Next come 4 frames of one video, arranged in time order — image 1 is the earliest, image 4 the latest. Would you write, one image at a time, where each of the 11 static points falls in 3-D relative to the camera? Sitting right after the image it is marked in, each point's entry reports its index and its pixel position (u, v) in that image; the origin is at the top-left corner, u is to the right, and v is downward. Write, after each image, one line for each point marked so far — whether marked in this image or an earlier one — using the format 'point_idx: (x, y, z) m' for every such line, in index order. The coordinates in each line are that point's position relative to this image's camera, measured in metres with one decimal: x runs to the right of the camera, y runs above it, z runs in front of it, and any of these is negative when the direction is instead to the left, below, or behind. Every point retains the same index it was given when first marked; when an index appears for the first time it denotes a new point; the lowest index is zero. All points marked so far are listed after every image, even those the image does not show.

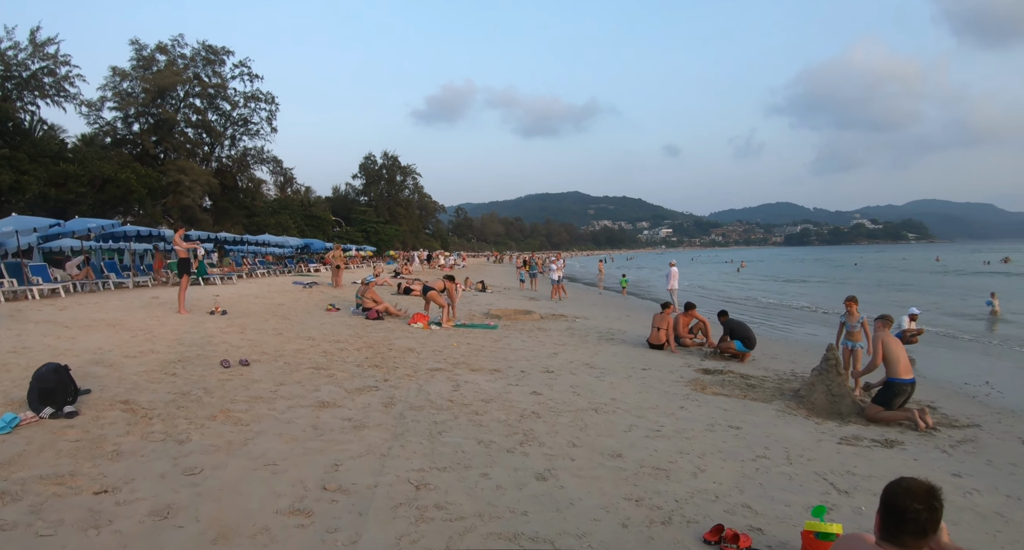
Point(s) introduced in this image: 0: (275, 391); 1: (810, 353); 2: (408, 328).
0: (-2.5, -1.2, +6.0) m
1: (+5.5, -1.5, +10.8) m
2: (-2.1, -1.1, +11.8) m
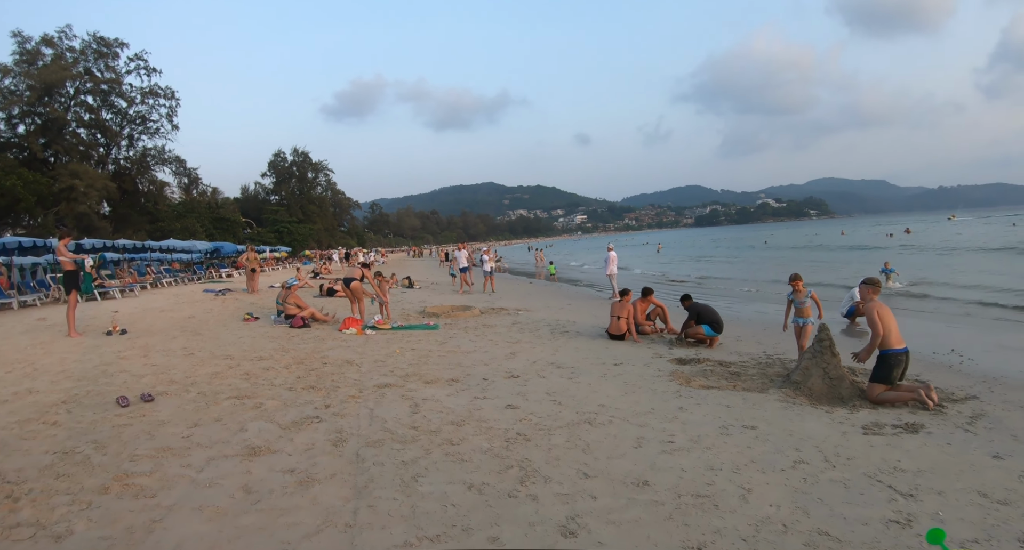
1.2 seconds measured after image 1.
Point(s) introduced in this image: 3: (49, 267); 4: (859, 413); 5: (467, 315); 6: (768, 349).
0: (-2.6, -1.3, +4.7) m
1: (+4.6, -1.1, +10.5) m
2: (-3.1, -1.1, +10.5) m
3: (-13.7, +0.3, +17.1) m
4: (+3.6, -1.5, +6.0) m
5: (-1.0, -0.9, +12.3) m
6: (+4.0, -1.2, +9.1) m
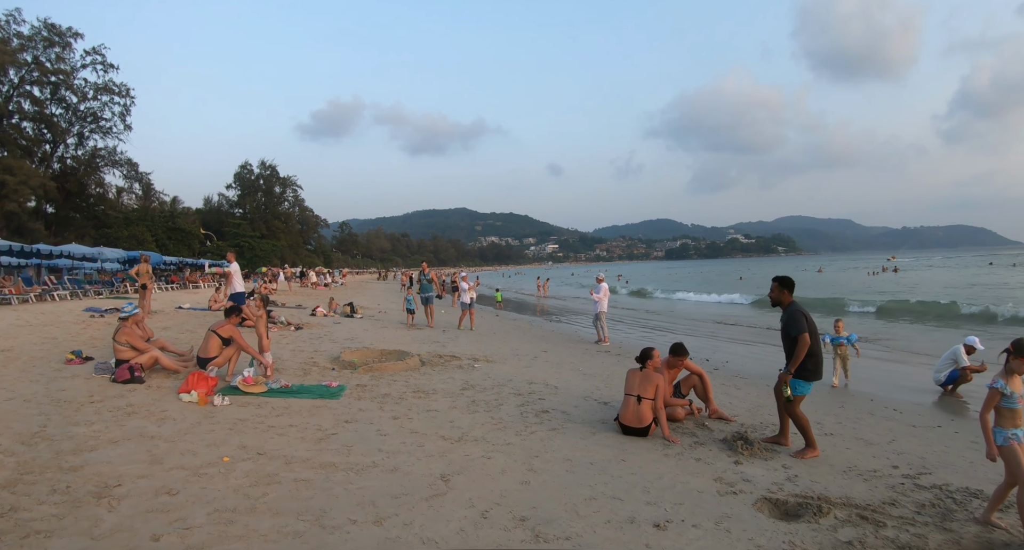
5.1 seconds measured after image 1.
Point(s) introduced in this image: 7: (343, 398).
0: (-2.9, -1.4, +0.6) m
1: (+4.0, -1.7, +6.7) m
2: (-3.7, -1.4, +6.3) m
3: (-14.6, +0.1, +12.4) m
4: (+3.2, -1.8, +2.2) m
5: (-1.7, -1.3, +8.2) m
6: (+3.5, -1.7, +5.2) m
7: (-1.8, -1.4, +6.3) m
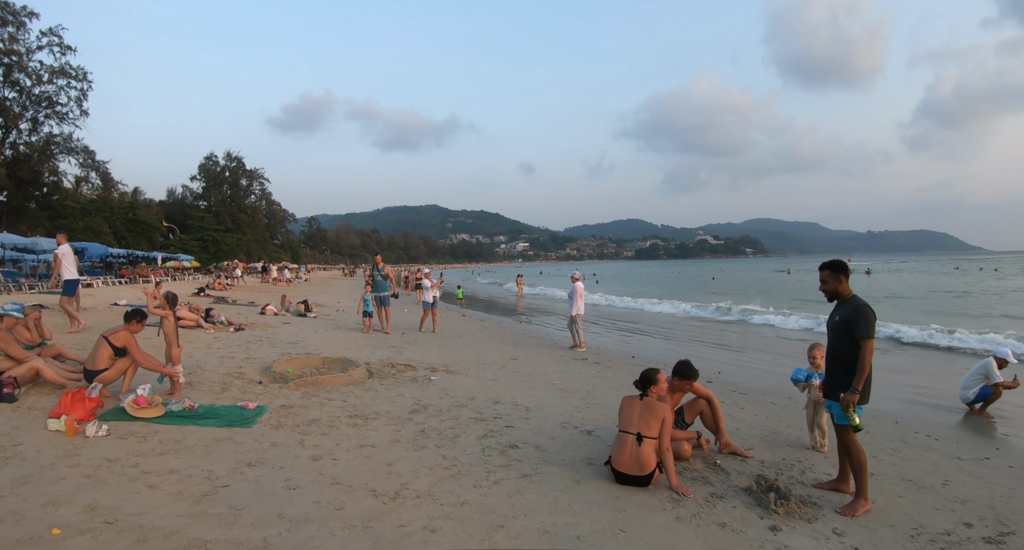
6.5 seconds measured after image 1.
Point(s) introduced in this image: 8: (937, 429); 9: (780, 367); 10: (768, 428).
0: (-3.0, -1.4, -0.9) m
1: (+3.6, -1.7, +5.6) m
2: (-4.1, -1.3, +4.8) m
3: (-15.2, +0.3, +10.4) m
4: (+3.1, -1.8, +1.0) m
5: (-2.1, -1.3, +6.8) m
6: (+3.2, -1.7, +4.1) m
7: (-2.1, -1.4, +4.9) m
8: (+4.9, -1.8, +6.6) m
9: (+4.8, -1.7, +10.4) m
10: (+2.6, -1.5, +5.9) m
